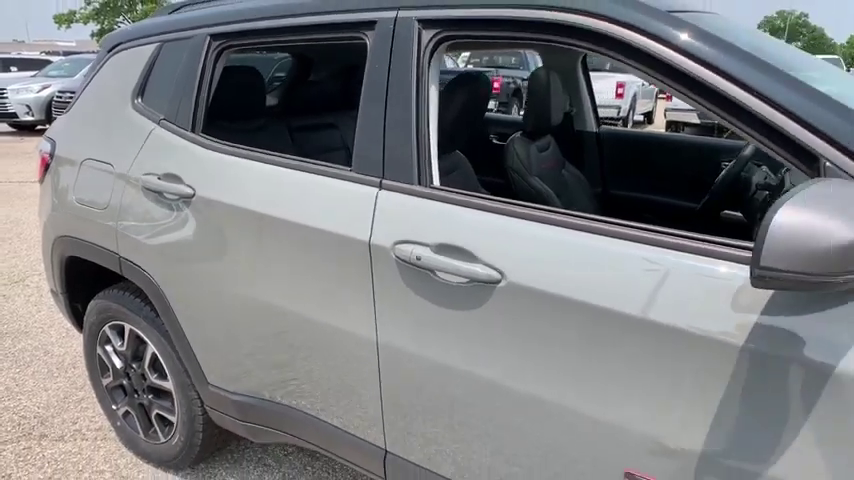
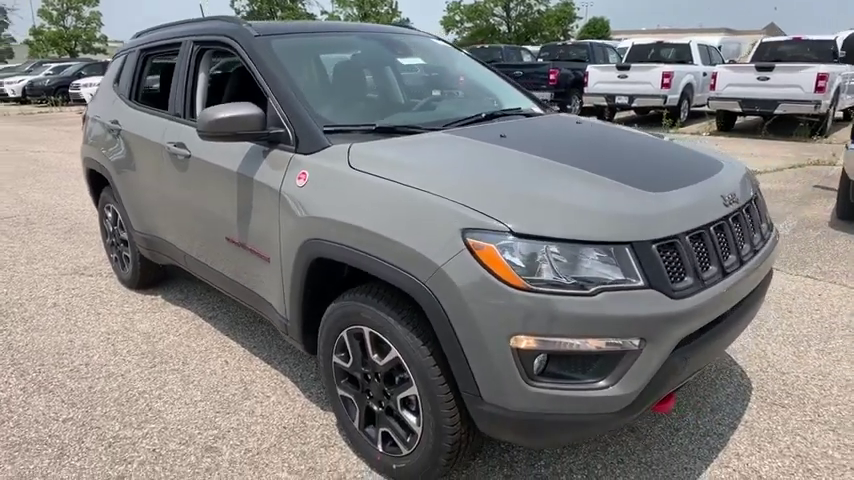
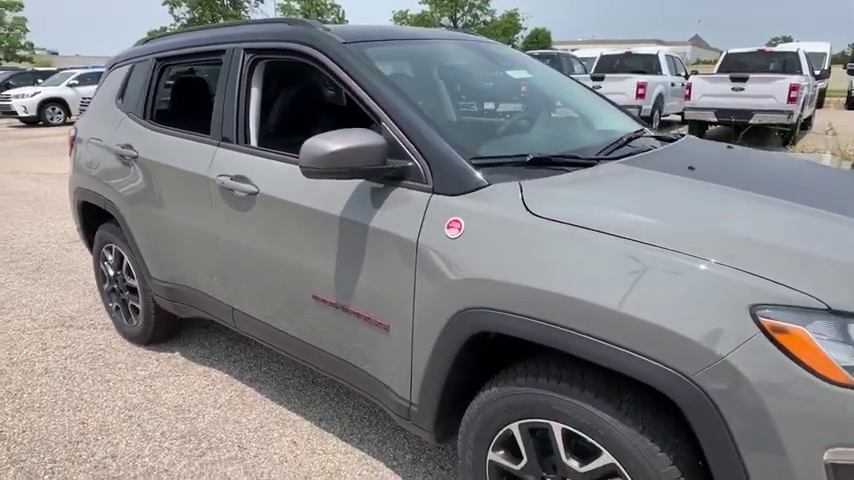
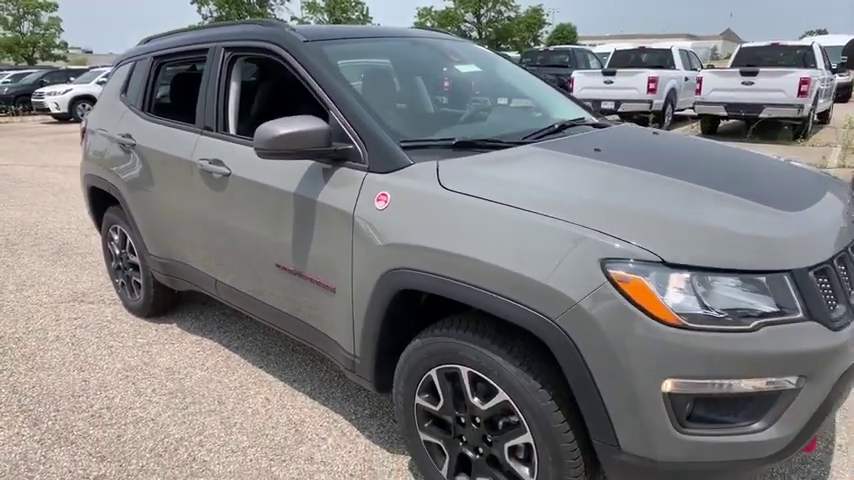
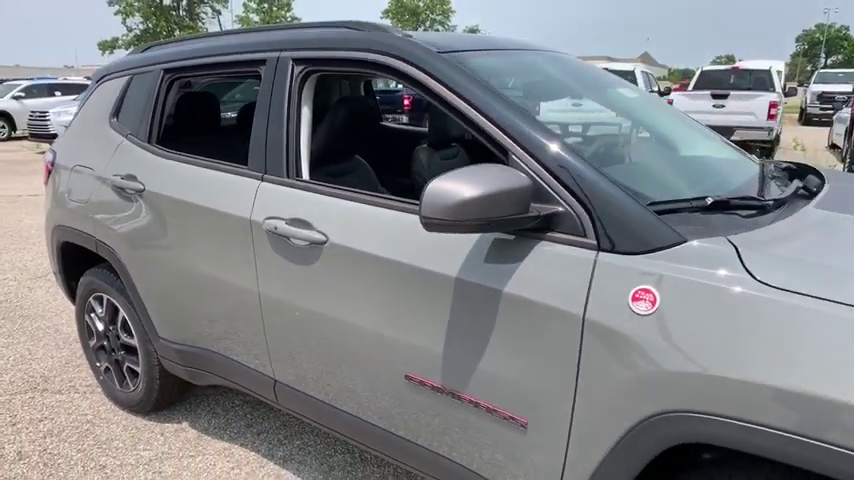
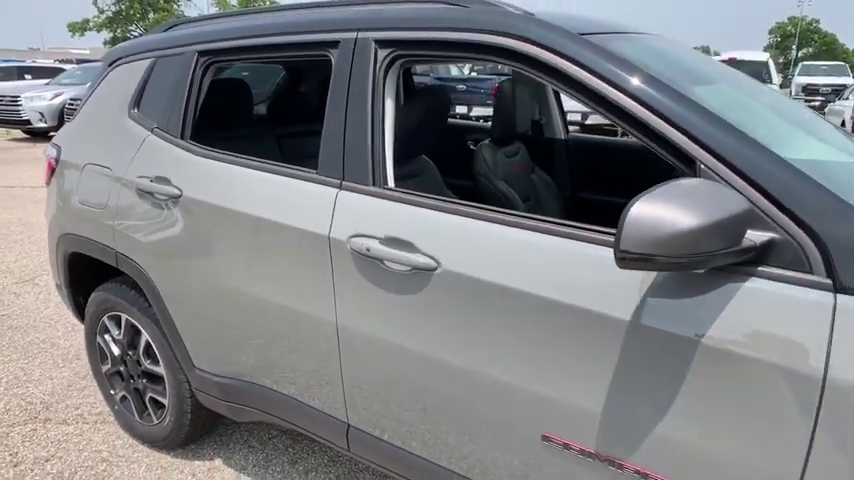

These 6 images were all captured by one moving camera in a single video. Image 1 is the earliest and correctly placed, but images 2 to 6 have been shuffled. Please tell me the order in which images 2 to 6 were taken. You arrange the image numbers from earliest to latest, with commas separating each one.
6, 5, 3, 4, 2
